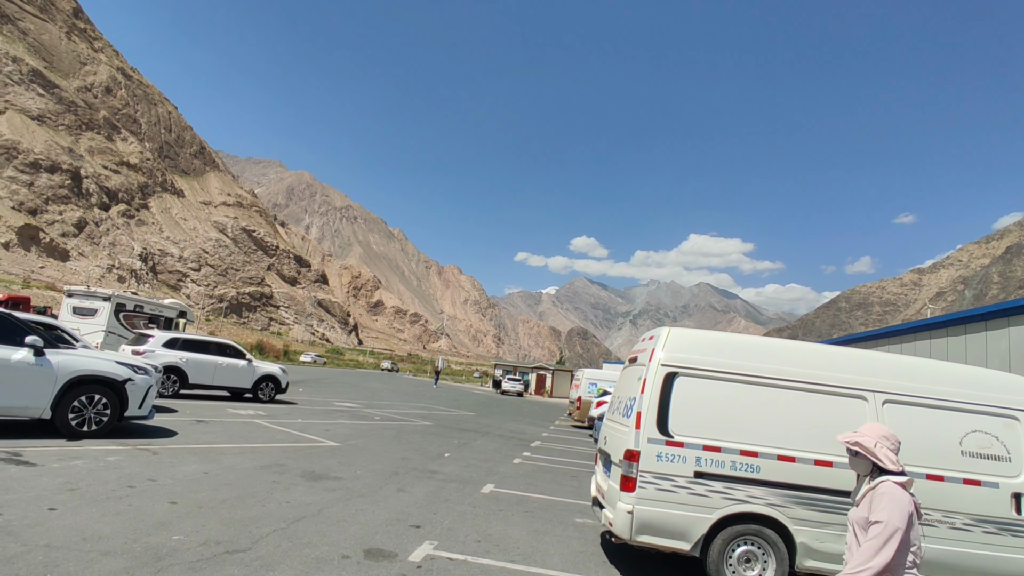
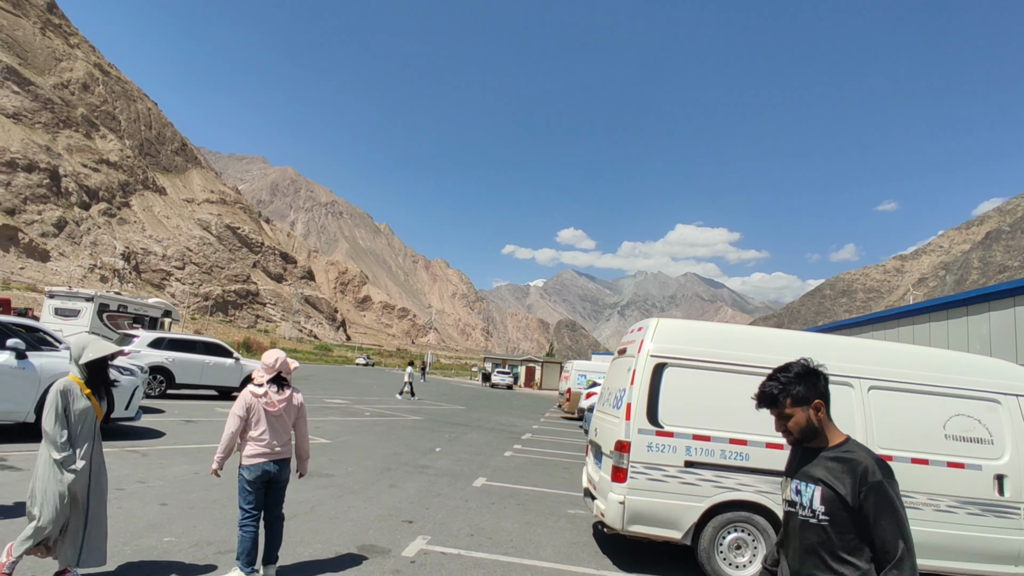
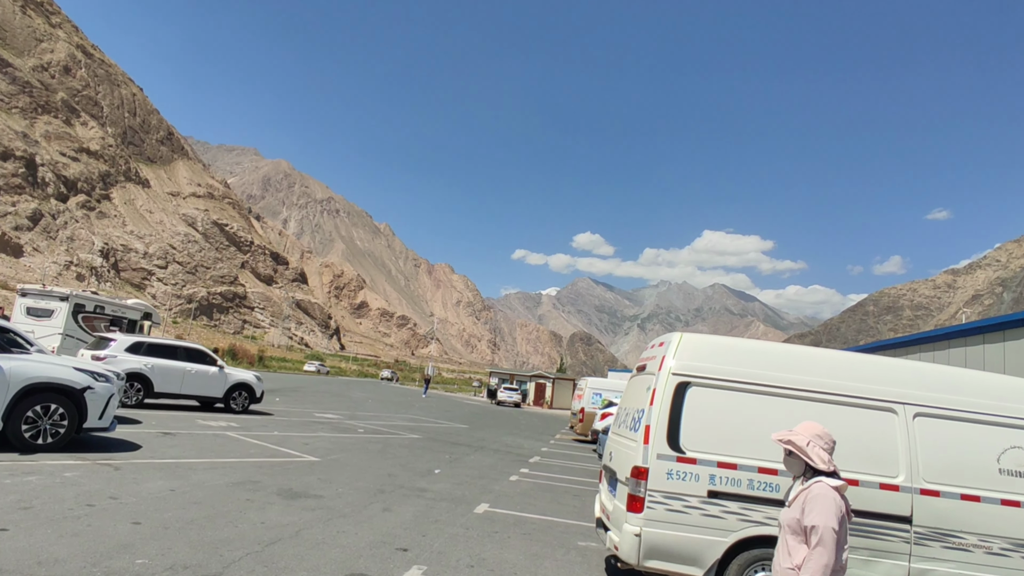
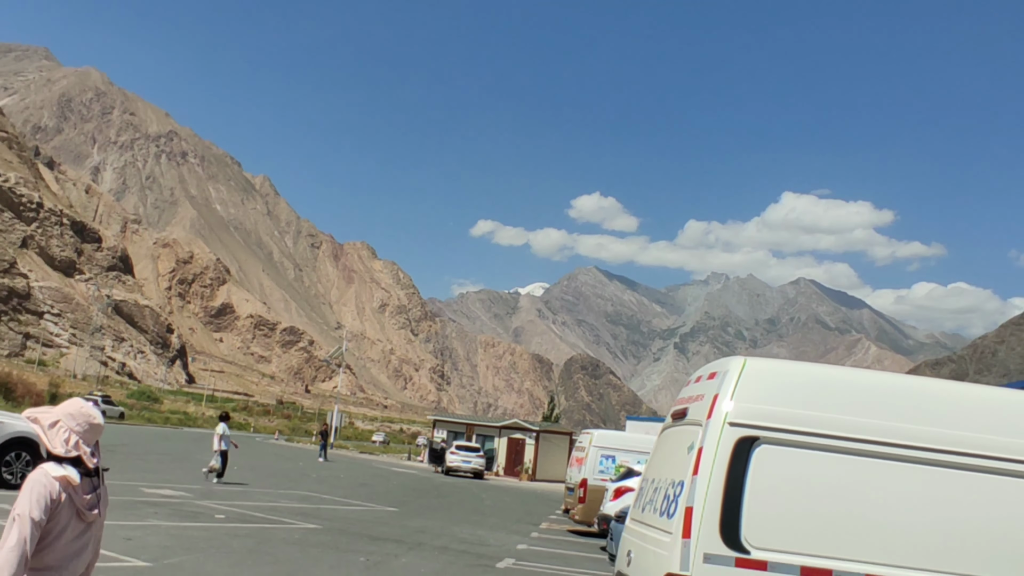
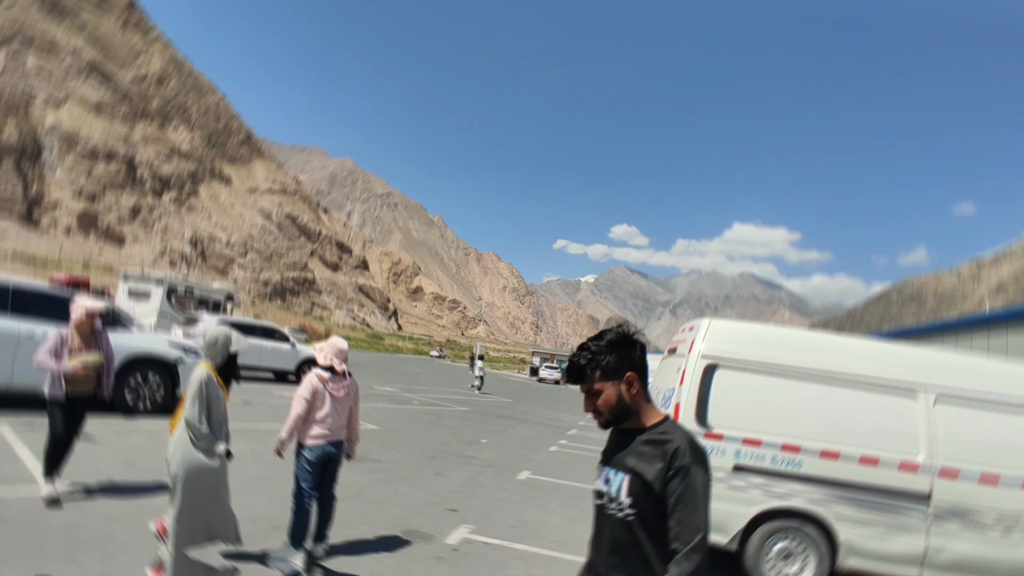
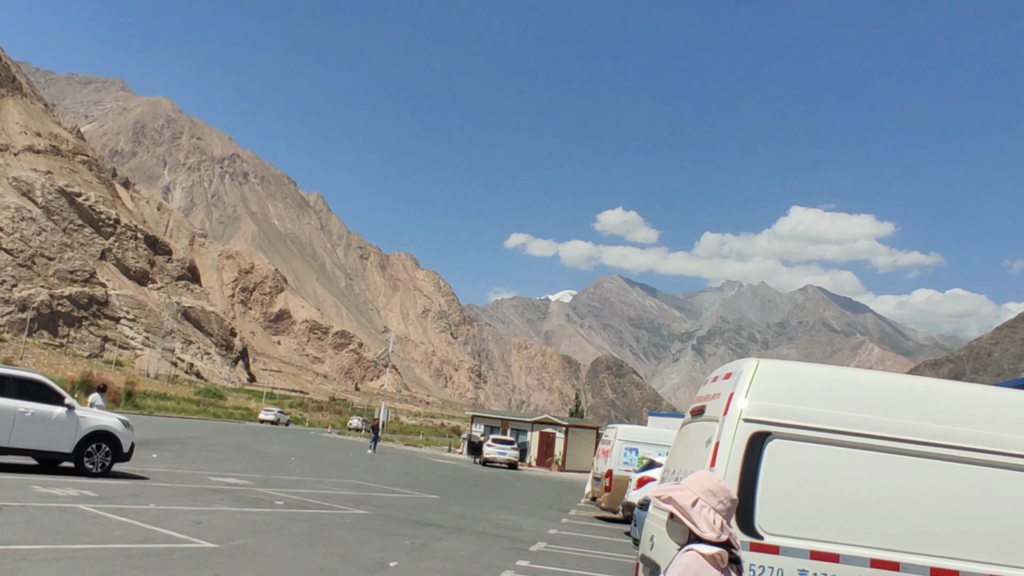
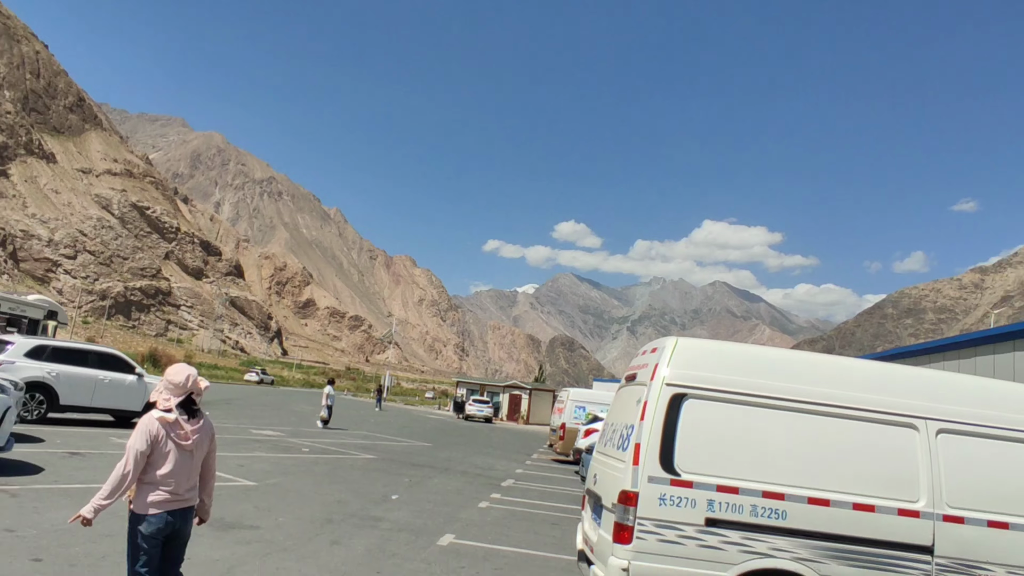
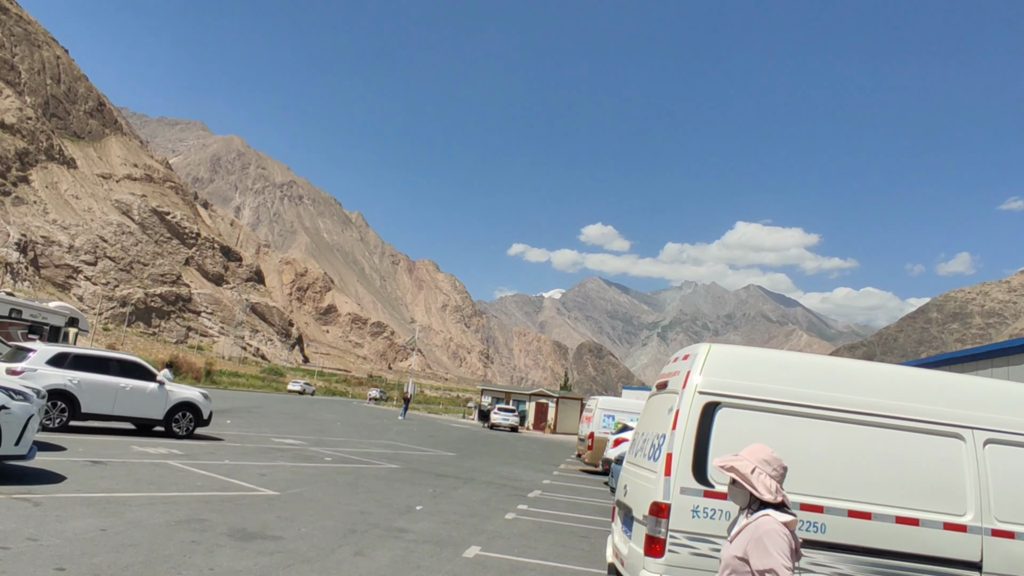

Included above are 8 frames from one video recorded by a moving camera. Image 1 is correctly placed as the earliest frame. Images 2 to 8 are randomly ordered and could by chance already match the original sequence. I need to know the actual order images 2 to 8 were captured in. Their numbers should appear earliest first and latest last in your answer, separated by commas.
3, 8, 6, 4, 7, 2, 5
